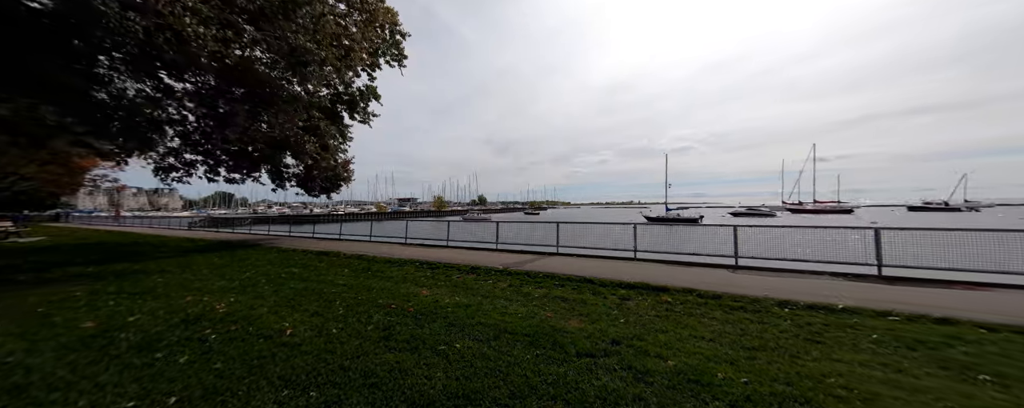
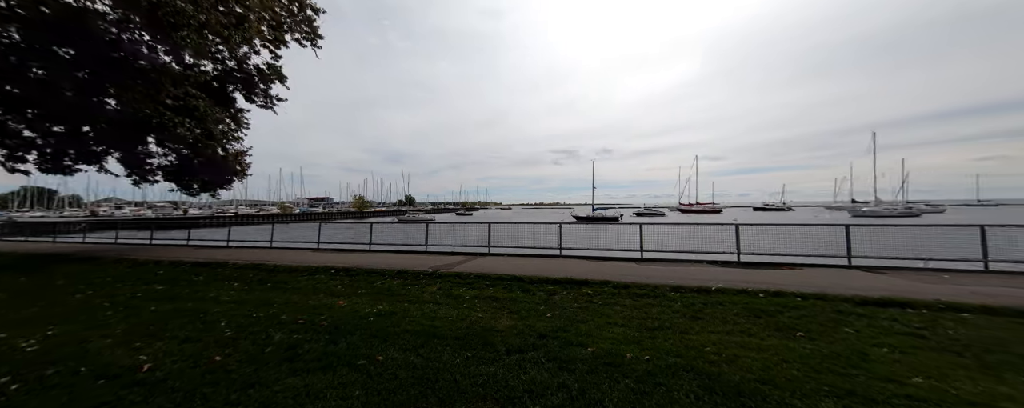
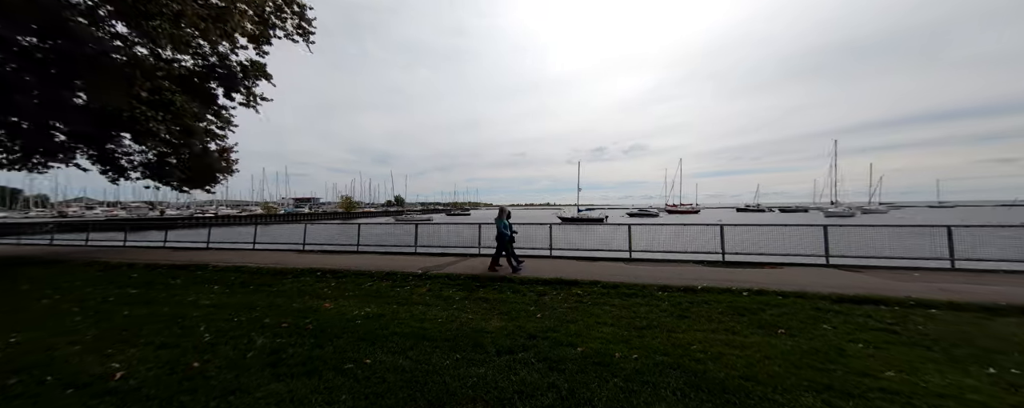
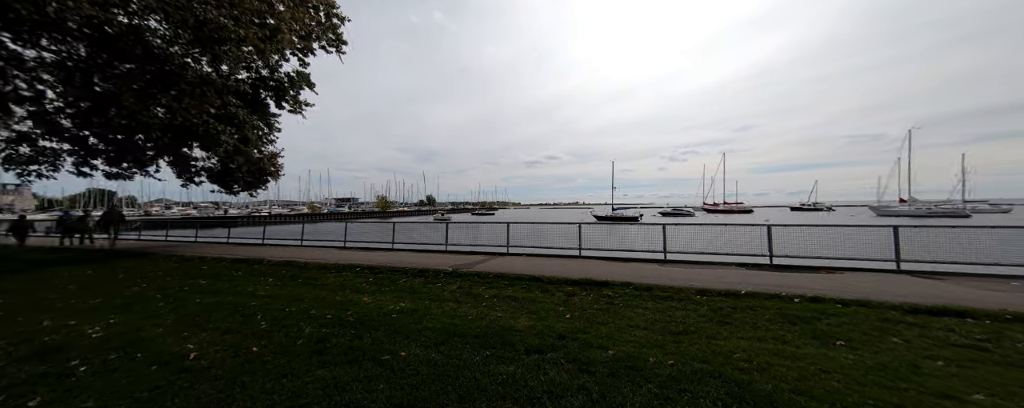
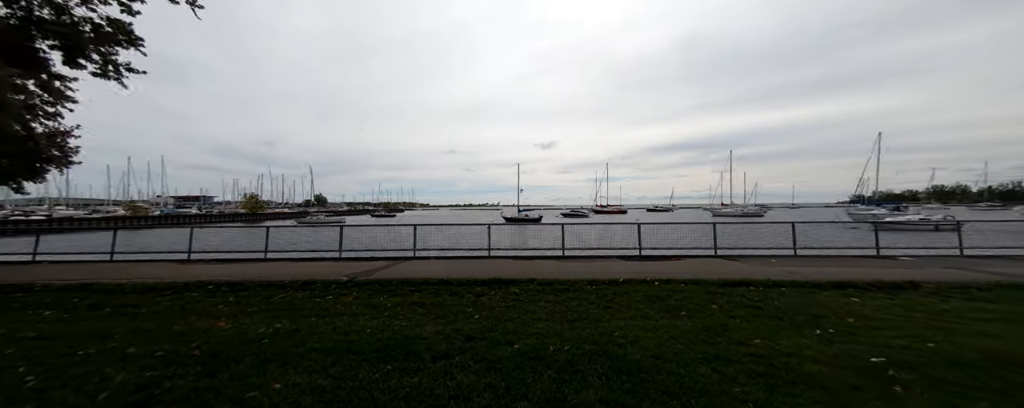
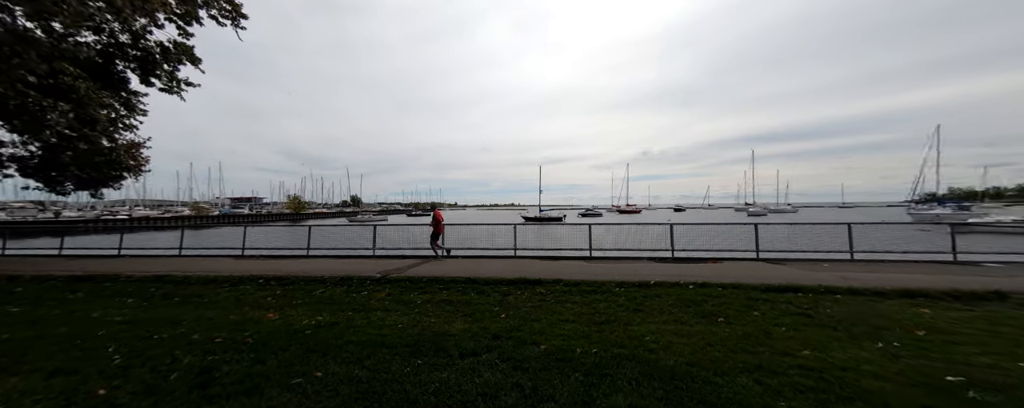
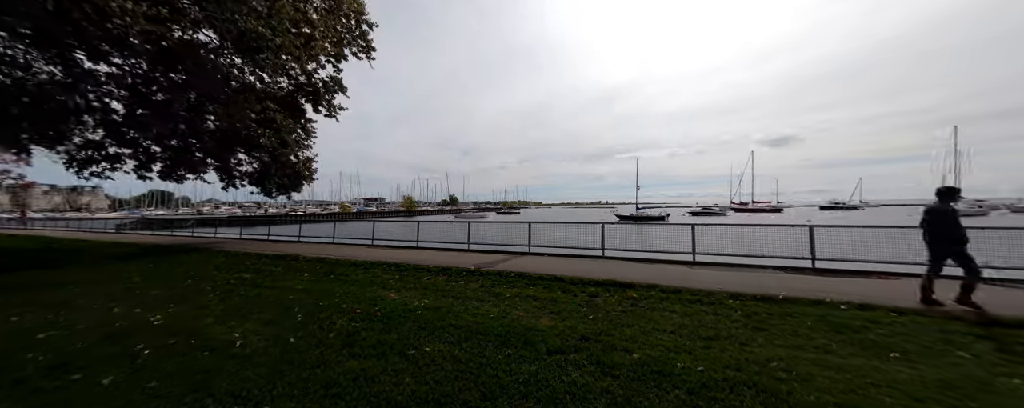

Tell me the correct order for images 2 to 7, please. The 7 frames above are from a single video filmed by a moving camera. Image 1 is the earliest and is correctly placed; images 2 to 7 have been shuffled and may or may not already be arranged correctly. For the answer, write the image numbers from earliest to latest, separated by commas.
7, 4, 2, 3, 6, 5
